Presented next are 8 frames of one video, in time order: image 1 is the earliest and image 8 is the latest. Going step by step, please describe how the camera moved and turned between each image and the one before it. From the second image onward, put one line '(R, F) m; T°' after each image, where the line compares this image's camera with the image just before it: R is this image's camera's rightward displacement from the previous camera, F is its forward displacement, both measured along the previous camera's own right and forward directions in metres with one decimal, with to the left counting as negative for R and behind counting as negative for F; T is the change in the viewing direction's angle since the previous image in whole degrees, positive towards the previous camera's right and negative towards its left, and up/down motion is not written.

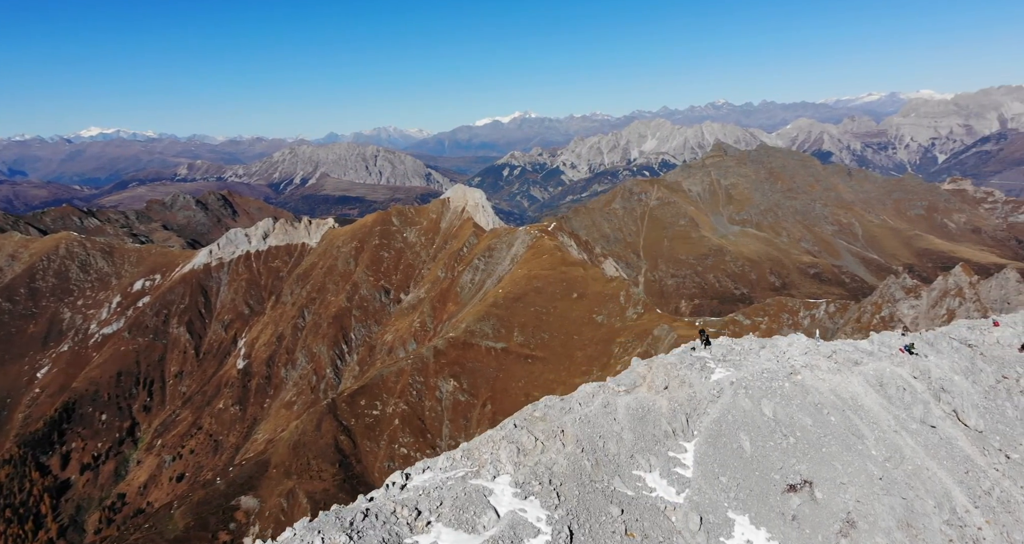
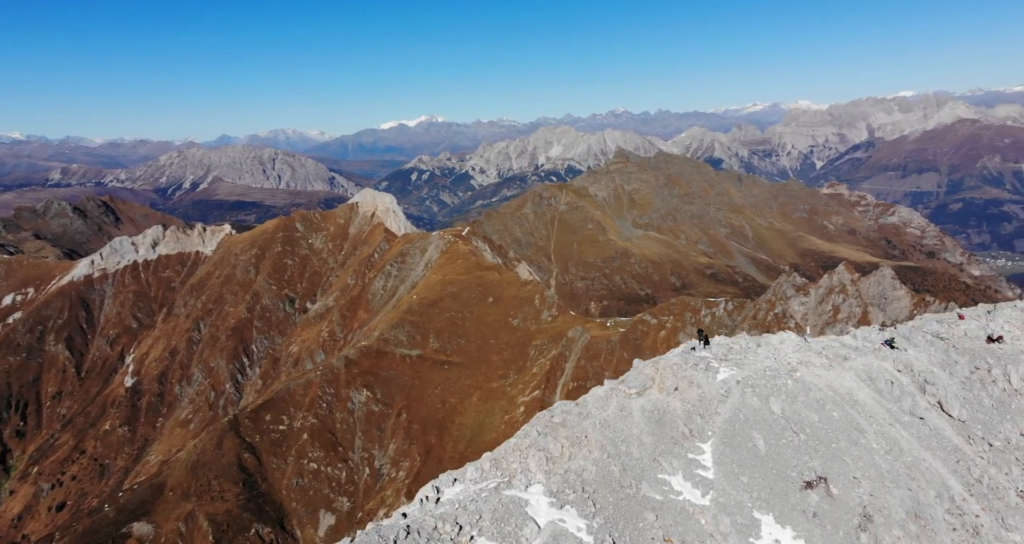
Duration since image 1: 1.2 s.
(-4.7, +1.6) m; +4°
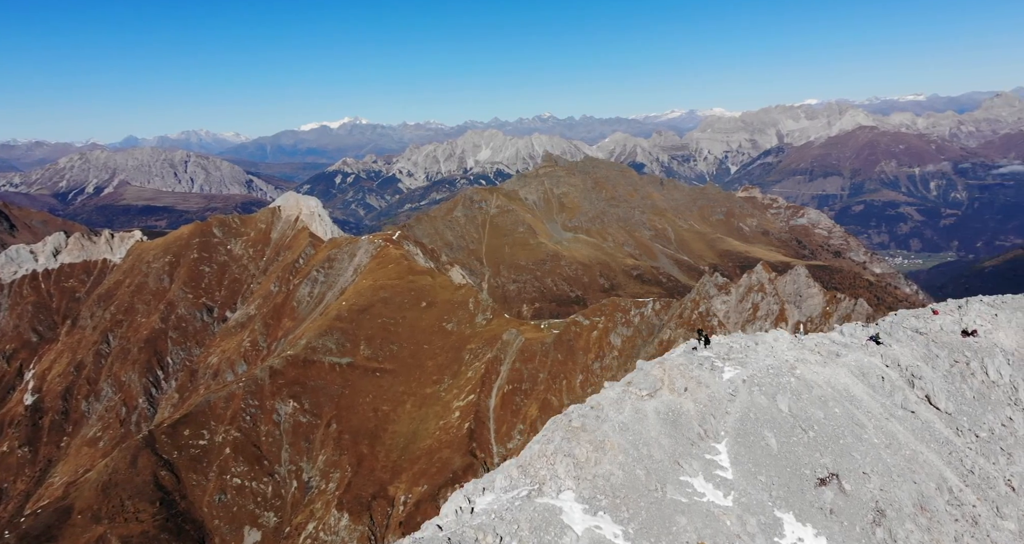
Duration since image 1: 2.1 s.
(-3.9, +1.2) m; +3°
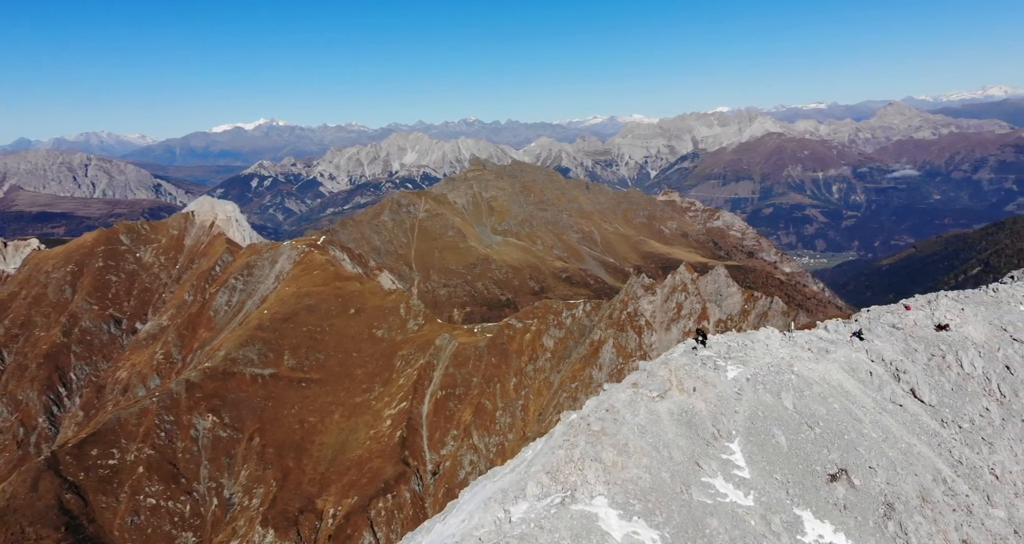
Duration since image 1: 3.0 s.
(-4.0, +1.1) m; +3°
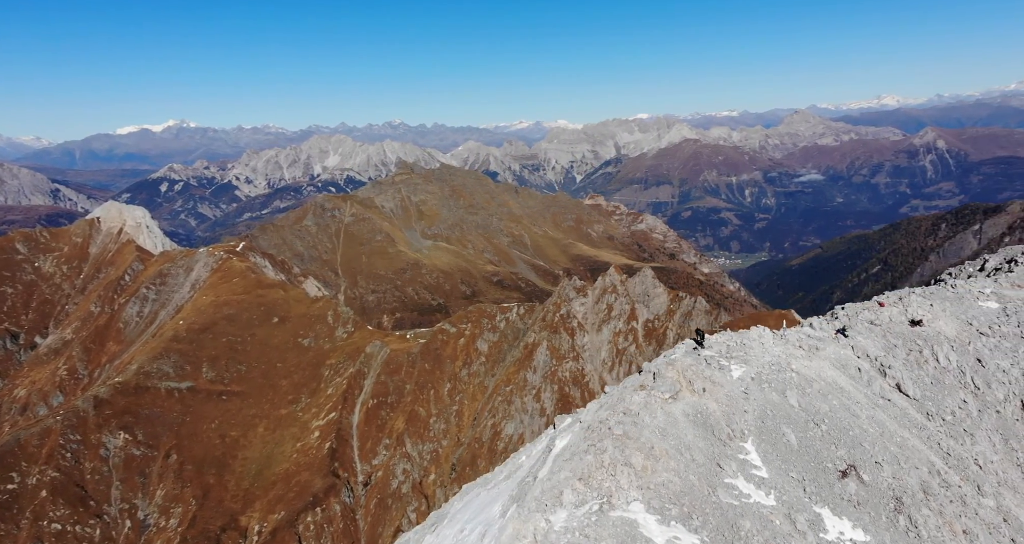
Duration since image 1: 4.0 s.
(-4.2, +1.1) m; +3°
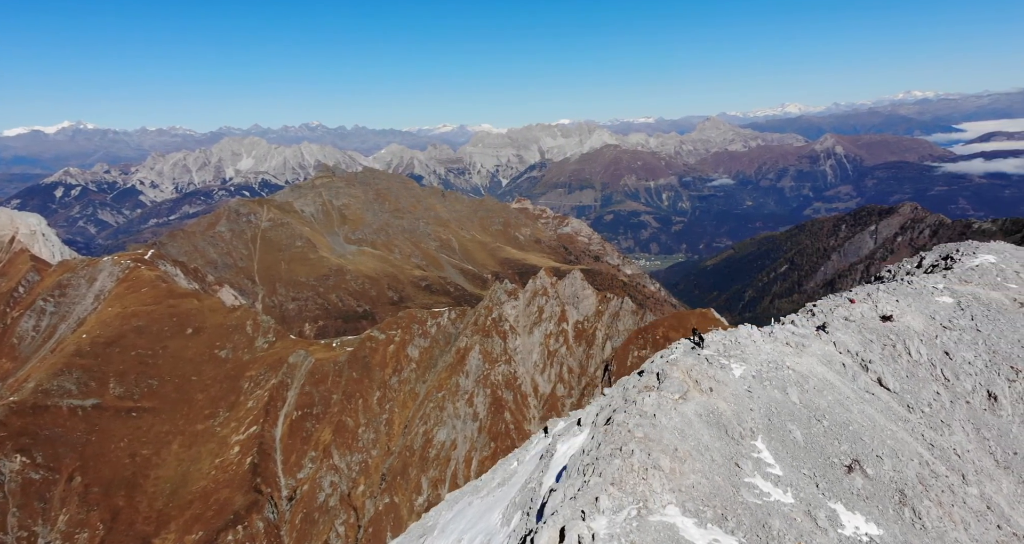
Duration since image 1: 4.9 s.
(-4.4, +1.0) m; +4°
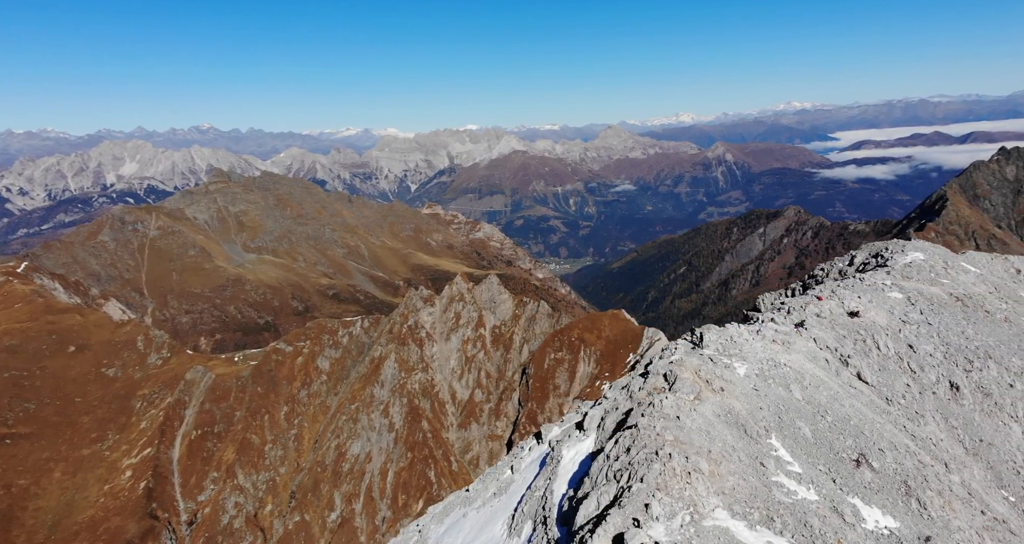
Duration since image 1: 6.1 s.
(-5.6, +1.3) m; +4°
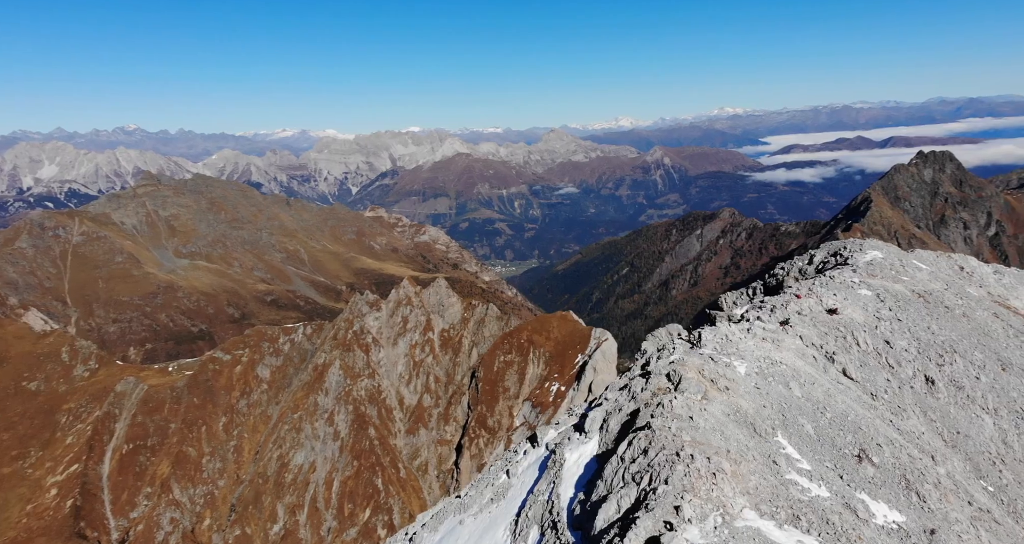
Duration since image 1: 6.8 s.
(-3.5, +0.7) m; +3°
